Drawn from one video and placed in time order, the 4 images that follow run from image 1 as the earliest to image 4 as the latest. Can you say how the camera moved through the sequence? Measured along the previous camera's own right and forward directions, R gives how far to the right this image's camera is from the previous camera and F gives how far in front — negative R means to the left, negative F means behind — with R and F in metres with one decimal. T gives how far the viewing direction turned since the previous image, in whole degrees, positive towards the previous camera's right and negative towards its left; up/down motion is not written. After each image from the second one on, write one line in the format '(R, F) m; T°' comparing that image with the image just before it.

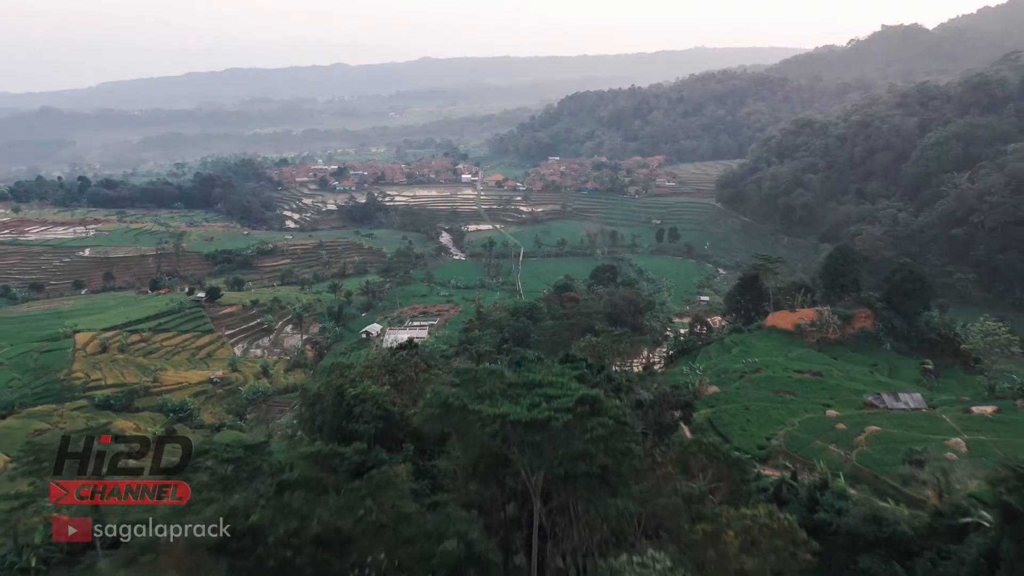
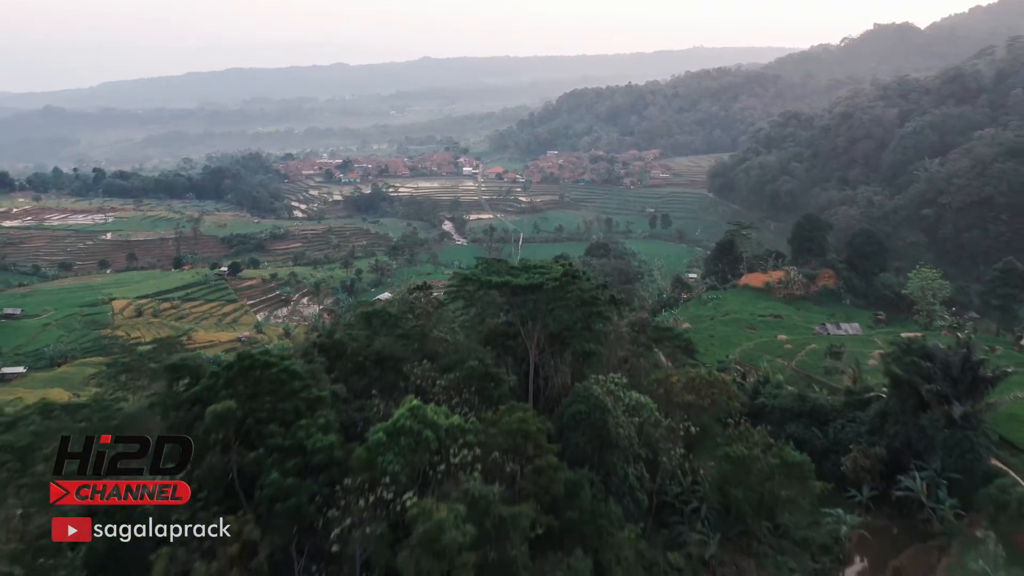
(0.0, -5.1) m; 0°
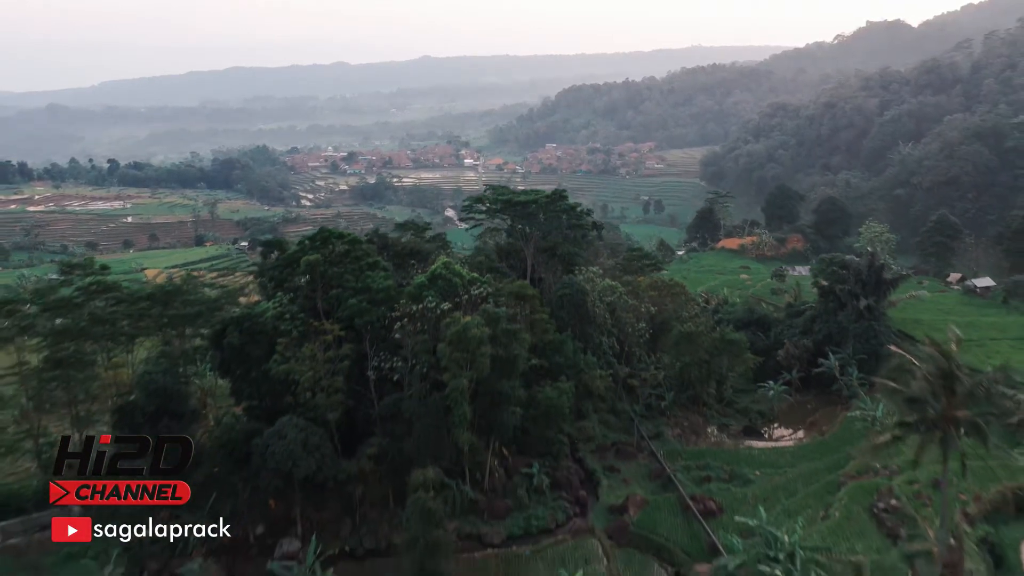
(0.0, -5.4) m; 0°
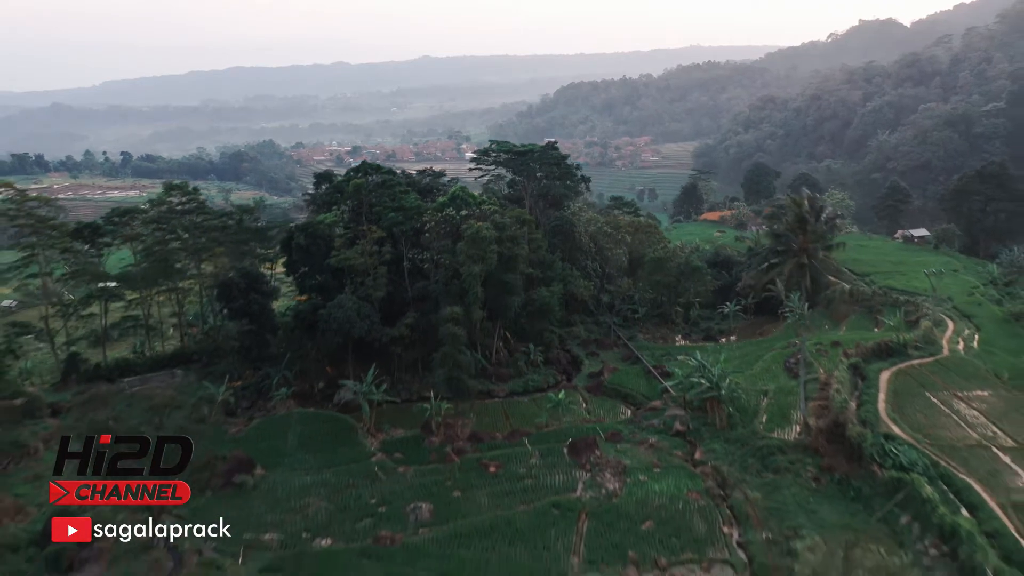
(0.0, -5.1) m; 0°
